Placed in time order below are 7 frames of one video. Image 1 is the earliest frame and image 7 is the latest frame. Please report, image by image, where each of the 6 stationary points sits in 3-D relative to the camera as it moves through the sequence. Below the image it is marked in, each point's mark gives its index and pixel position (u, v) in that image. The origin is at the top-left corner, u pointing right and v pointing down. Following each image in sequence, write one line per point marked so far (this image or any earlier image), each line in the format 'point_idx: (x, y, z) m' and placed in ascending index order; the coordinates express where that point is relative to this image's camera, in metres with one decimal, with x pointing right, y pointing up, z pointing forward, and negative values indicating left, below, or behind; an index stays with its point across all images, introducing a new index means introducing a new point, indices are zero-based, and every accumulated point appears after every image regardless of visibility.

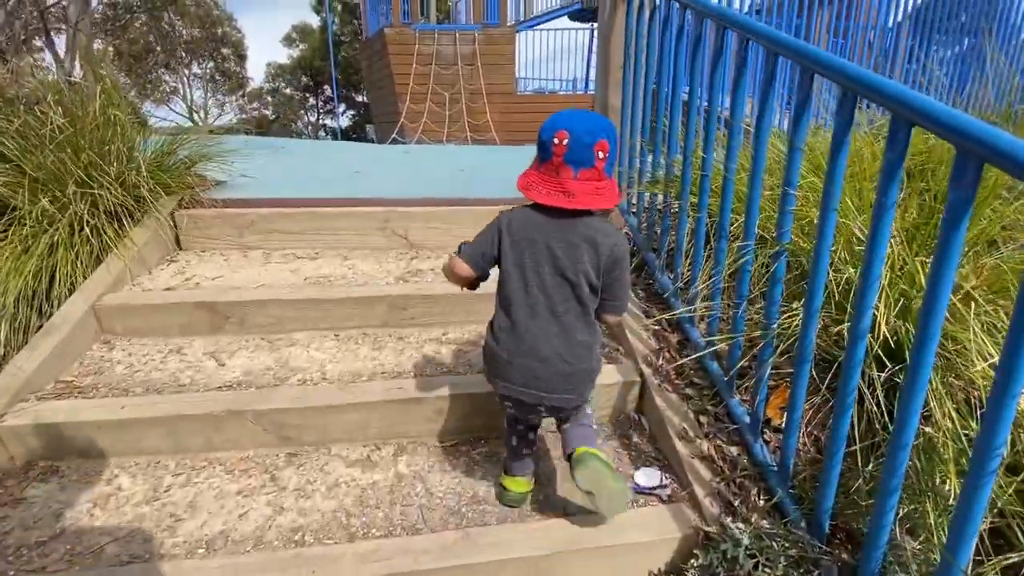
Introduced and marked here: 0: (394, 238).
0: (-0.7, +0.3, +3.1) m
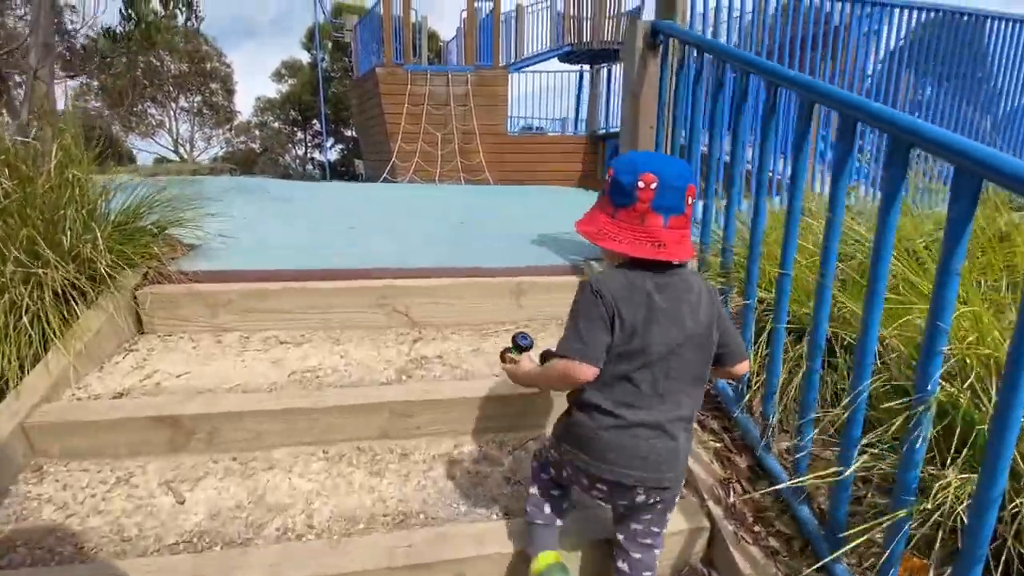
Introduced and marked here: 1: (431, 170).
0: (-0.7, -0.2, +2.7) m
1: (-2.0, +3.0, +12.3) m
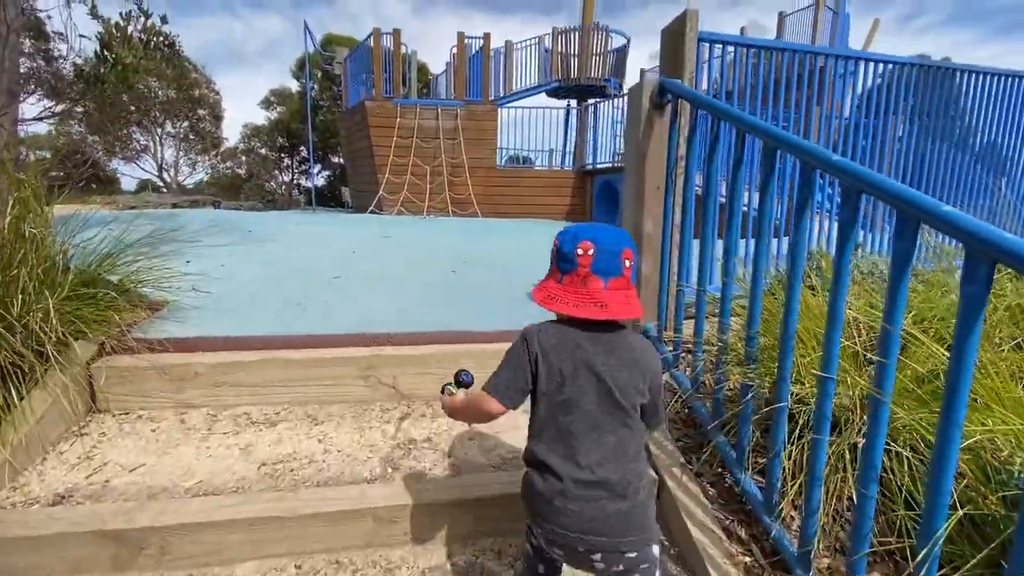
0: (-0.7, -0.5, +2.4) m
1: (-2.3, +2.1, +12.2) m
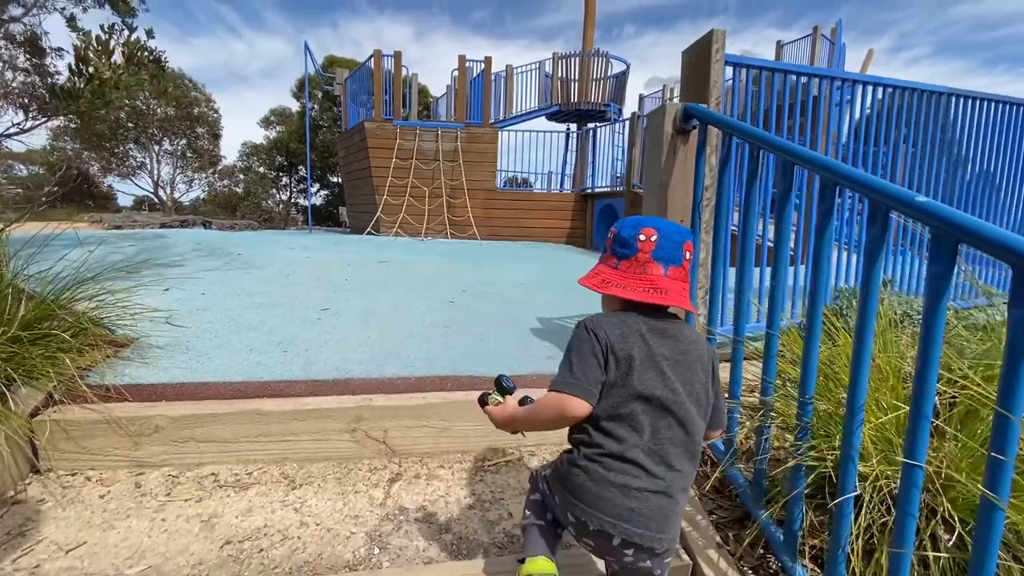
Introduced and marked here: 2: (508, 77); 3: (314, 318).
0: (-0.6, -0.7, +2.1) m
1: (-2.3, +1.5, +12.0) m
2: (-0.1, +6.3, +14.3) m
3: (-1.3, -0.2, +3.2) m
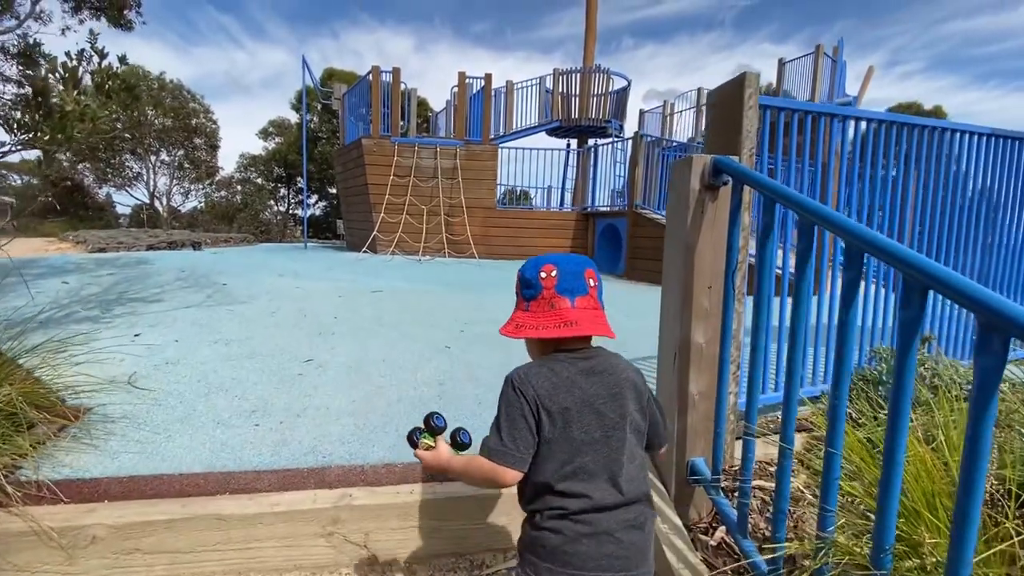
0: (-0.6, -1.0, +1.8) m
1: (-2.3, +1.0, +11.7) m
2: (-0.1, +5.7, +14.1) m
3: (-1.3, -0.5, +2.9) m
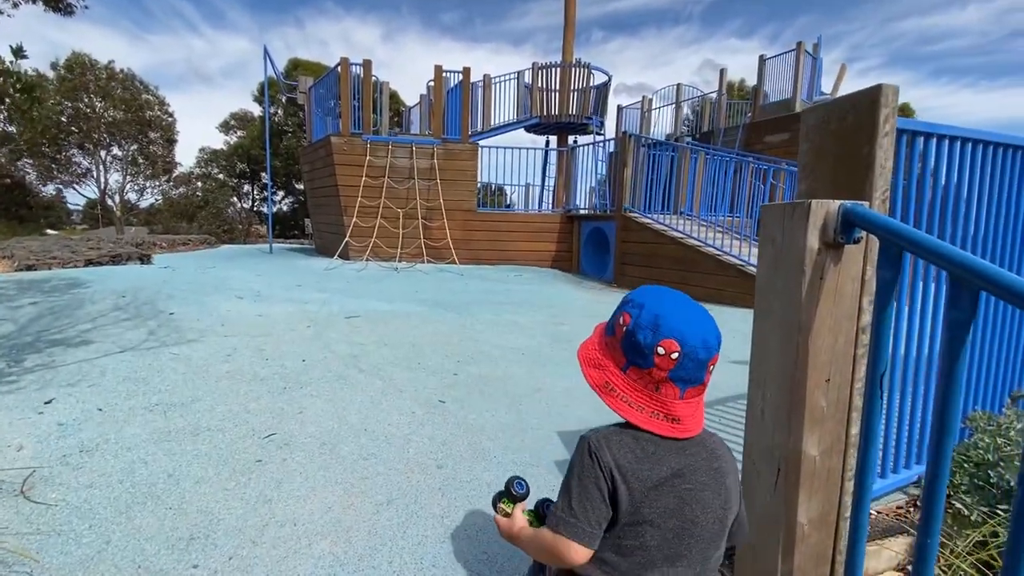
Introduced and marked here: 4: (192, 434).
0: (-0.5, -1.3, +1.2) m
1: (-2.7, +0.9, +11.0) m
2: (-0.7, +5.6, +13.4) m
3: (-1.2, -0.8, +2.3) m
4: (-1.7, -0.8, +2.5) m
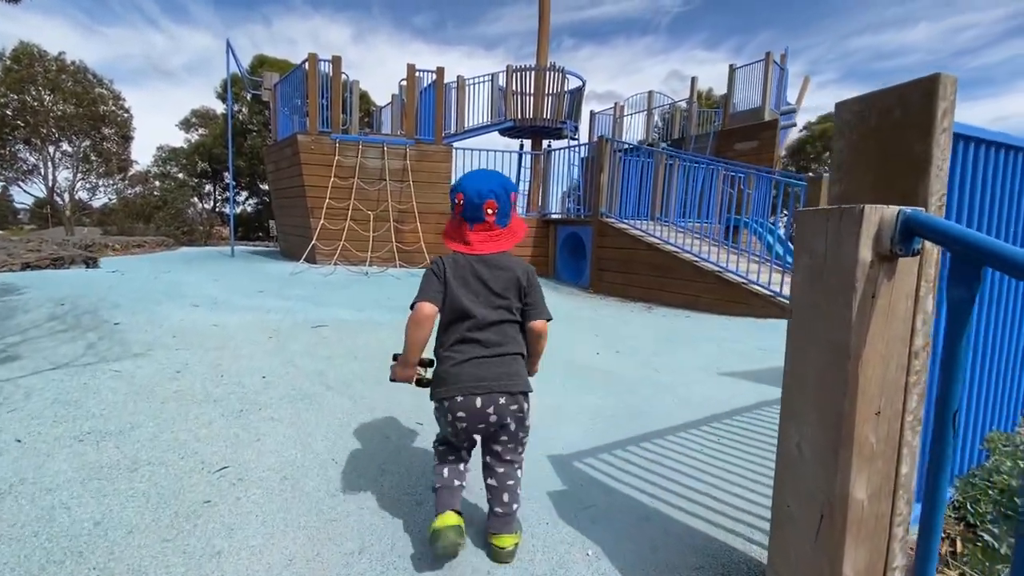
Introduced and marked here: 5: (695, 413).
0: (-0.5, -1.3, +1.0) m
1: (-3.3, +0.7, +10.6) m
2: (-1.4, +5.4, +13.2) m
3: (-1.3, -0.9, +2.0) m
4: (-1.7, -0.8, +2.1) m
5: (+1.2, -0.8, +3.1) m
